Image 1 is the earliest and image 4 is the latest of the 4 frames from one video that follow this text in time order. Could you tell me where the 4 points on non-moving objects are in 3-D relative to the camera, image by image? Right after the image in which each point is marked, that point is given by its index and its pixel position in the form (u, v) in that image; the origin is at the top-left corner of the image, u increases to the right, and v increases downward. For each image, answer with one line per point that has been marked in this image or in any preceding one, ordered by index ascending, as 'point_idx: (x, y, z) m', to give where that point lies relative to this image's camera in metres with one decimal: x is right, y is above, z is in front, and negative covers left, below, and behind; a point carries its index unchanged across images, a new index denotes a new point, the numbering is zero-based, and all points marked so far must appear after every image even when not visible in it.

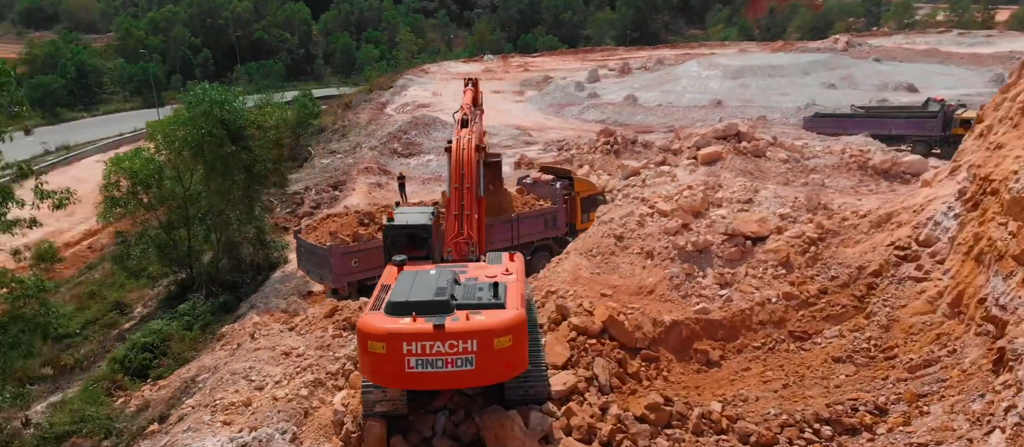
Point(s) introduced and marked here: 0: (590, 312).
0: (+1.0, -1.1, +8.8) m
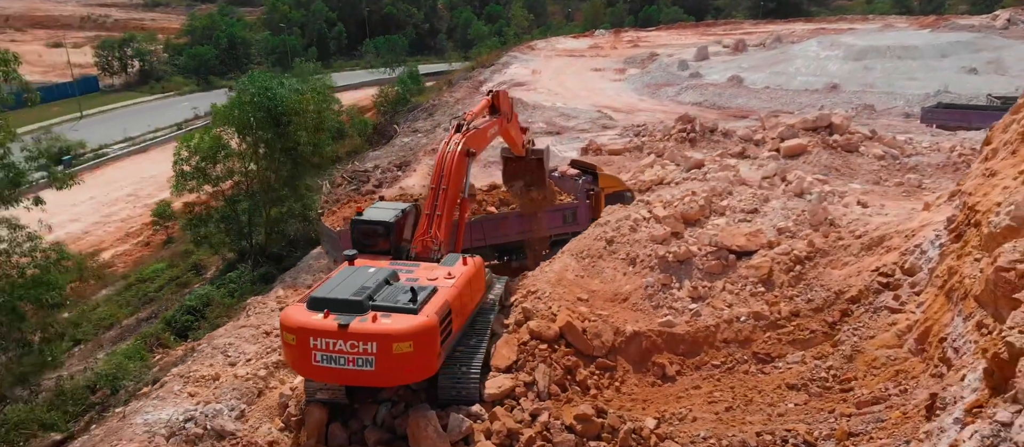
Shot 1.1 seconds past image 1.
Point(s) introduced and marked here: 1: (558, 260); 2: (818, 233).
0: (+0.5, -1.2, +9.0) m
1: (+0.7, -0.6, +10.5) m
2: (+4.2, -0.1, +9.6) m
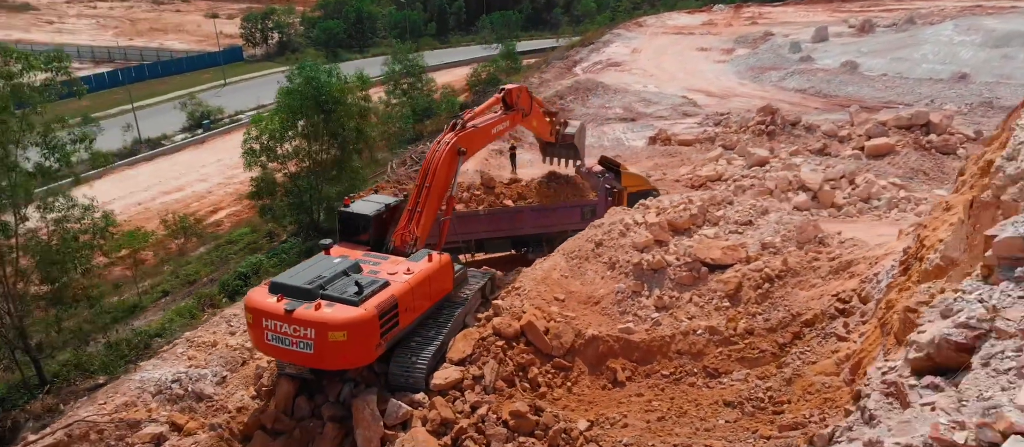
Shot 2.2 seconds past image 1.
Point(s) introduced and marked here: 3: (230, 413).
0: (+0.1, -1.2, +9.5) m
1: (+0.6, -0.6, +11.0) m
2: (+3.8, -0.4, +9.5) m
3: (-3.2, -2.2, +8.1) m
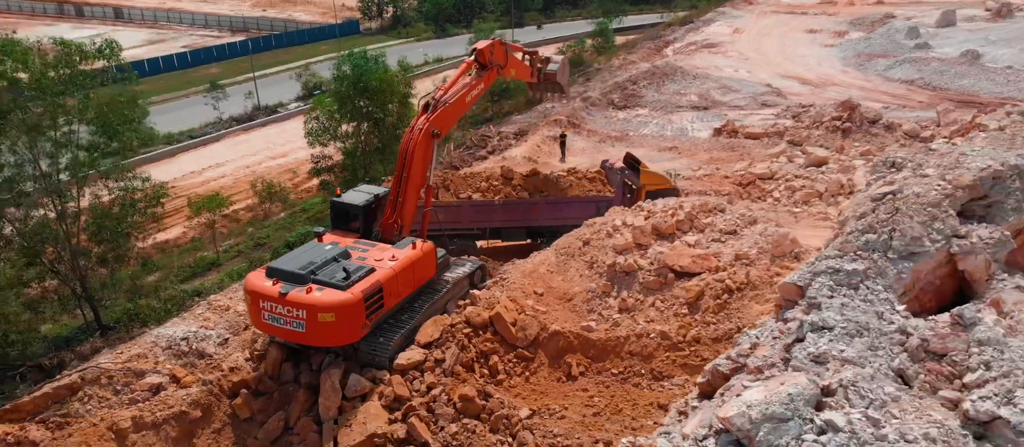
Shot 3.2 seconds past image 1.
0: (-0.2, -1.2, +10.2) m
1: (+0.5, -0.5, +11.5) m
2: (+3.5, -0.5, +9.5) m
3: (-3.8, -2.0, +9.4) m
